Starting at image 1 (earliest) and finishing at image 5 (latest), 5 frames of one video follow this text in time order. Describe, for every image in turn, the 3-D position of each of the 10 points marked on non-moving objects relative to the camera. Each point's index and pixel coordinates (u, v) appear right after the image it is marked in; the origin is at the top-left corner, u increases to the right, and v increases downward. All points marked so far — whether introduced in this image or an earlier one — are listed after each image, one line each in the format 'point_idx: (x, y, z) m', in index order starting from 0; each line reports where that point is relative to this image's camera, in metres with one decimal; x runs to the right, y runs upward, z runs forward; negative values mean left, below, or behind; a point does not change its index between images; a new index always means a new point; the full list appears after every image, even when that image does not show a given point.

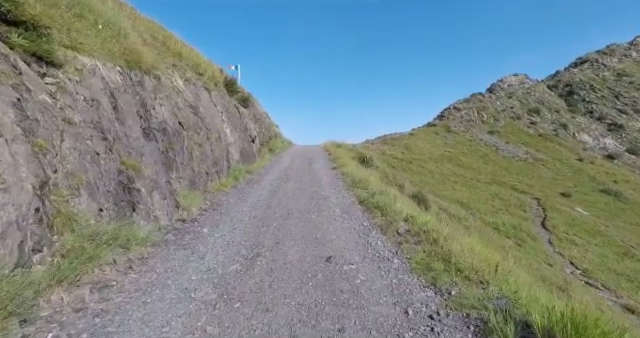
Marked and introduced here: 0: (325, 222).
0: (+0.2, -1.7, +11.9) m
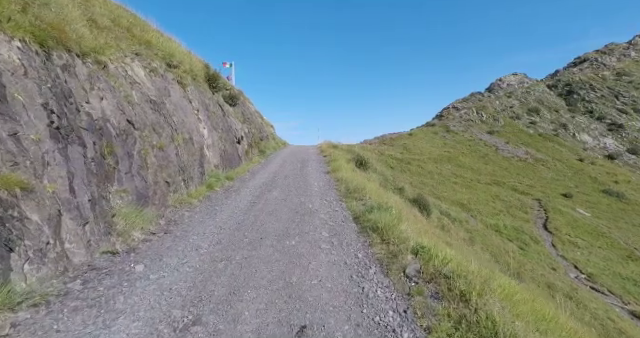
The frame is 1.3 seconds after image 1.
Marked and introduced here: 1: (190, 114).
0: (-0.3, -2.0, +8.9) m
1: (-6.8, +2.8, +20.0) m
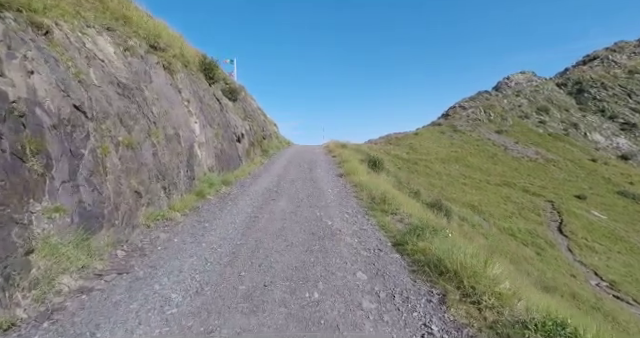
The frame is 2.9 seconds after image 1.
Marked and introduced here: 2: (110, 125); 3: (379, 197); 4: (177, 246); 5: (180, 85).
0: (+0.3, -2.1, +5.3) m
1: (-6.1, +2.7, +16.5) m
2: (-5.4, +1.1, +9.8) m
3: (+2.3, -1.1, +14.7) m
4: (-3.4, -1.8, +9.0) m
5: (-6.8, +4.1, +18.6) m
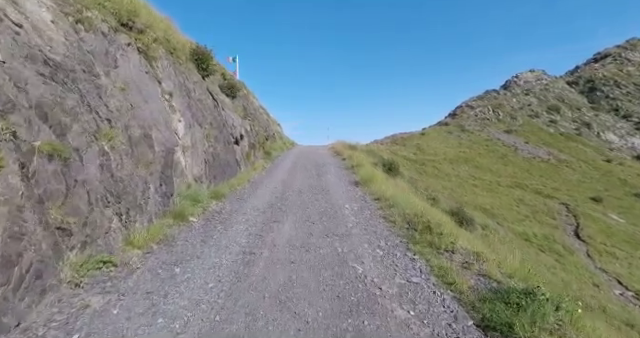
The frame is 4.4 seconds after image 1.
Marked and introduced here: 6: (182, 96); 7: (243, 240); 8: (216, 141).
0: (+0.7, -2.5, +1.5) m
1: (-5.6, +2.3, +12.8) m
2: (-4.9, +0.8, +6.2) m
3: (+2.8, -1.5, +10.9) m
4: (-2.9, -2.2, +5.3) m
5: (-6.2, +3.7, +15.0) m
6: (-5.8, +3.1, +16.1) m
7: (-2.1, -1.8, +10.2) m
8: (-5.1, +1.4, +18.9) m
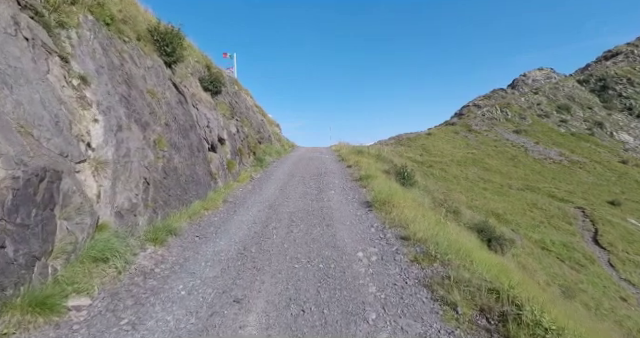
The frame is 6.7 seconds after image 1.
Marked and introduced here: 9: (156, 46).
0: (+0.6, -3.1, -3.8) m
1: (-5.6, +1.7, +7.5) m
2: (-5.0, +0.1, +0.8) m
3: (+2.7, -2.1, +5.5) m
4: (-3.0, -2.8, 0.0) m
5: (-6.3, +3.0, +9.7) m
6: (-5.9, +2.4, +10.8) m
7: (-2.2, -2.4, +4.8) m
8: (-5.1, +0.7, +13.5) m
9: (-7.2, +5.4, +16.8) m
